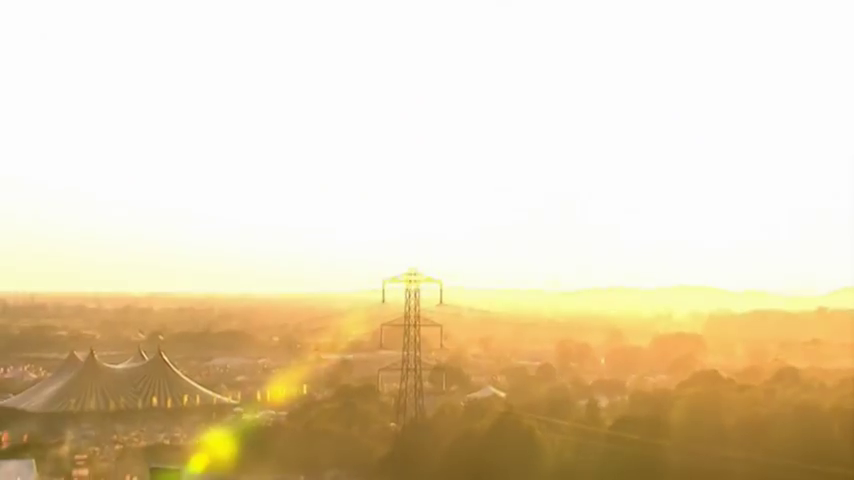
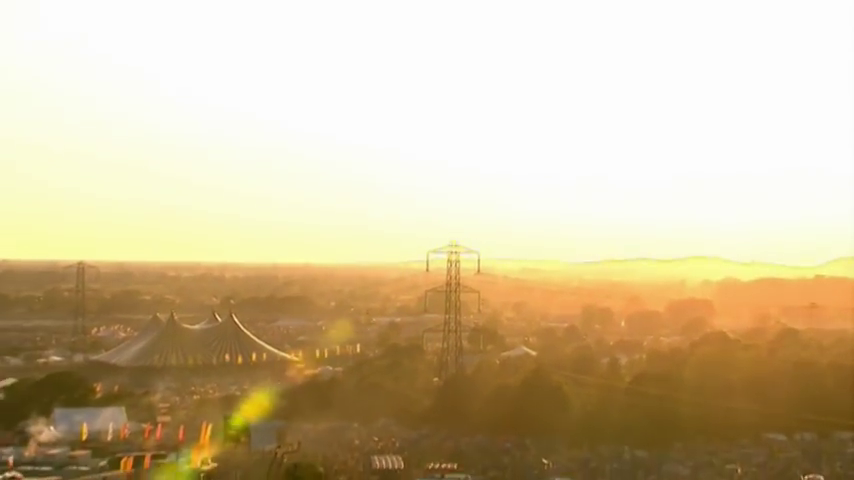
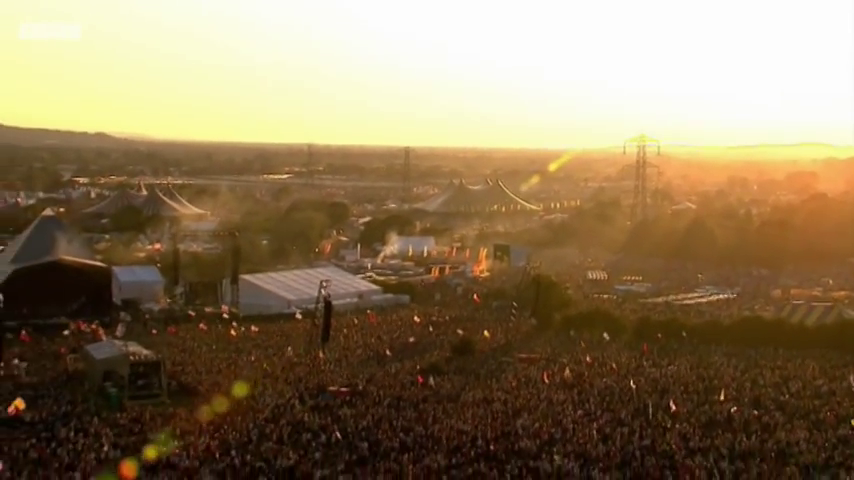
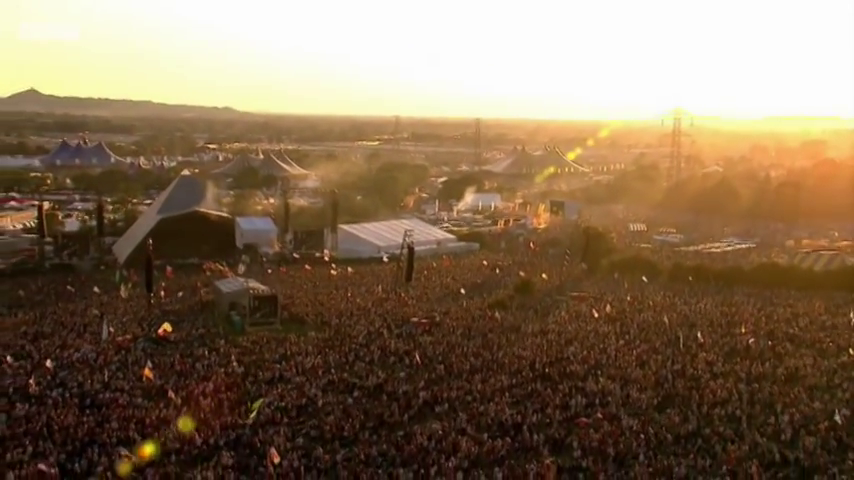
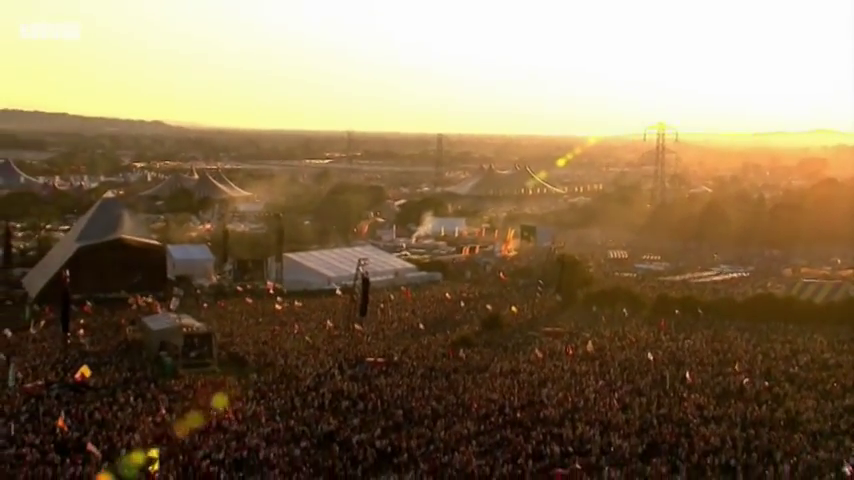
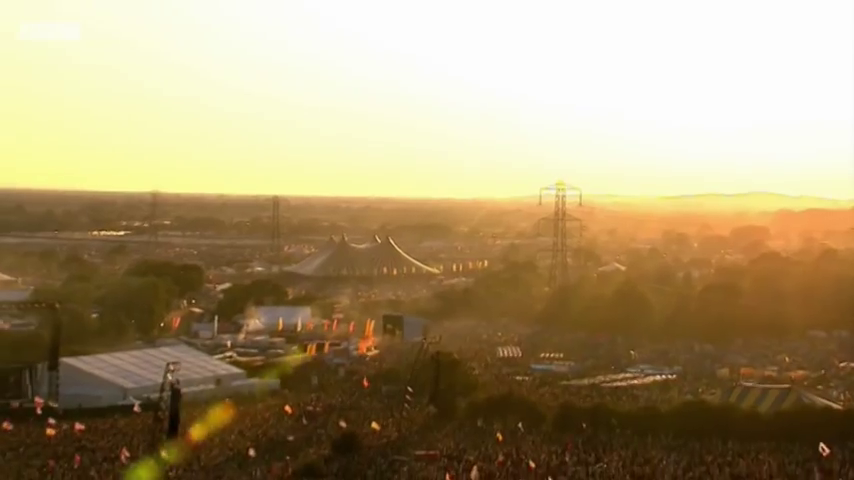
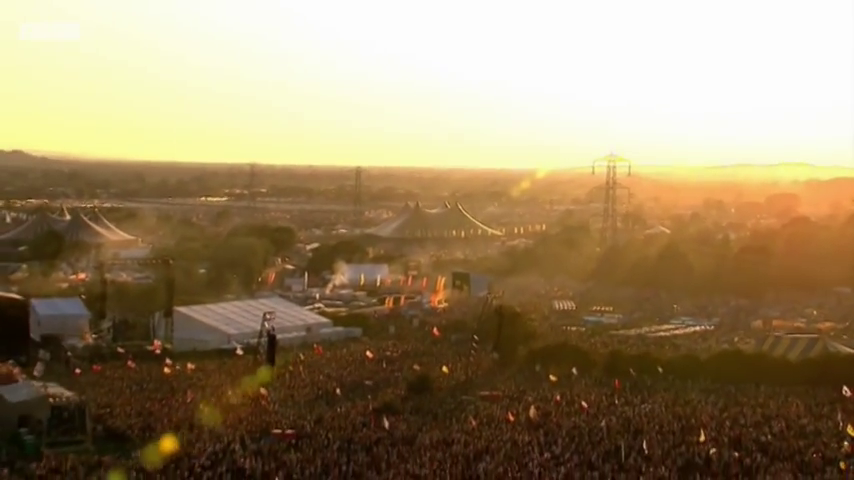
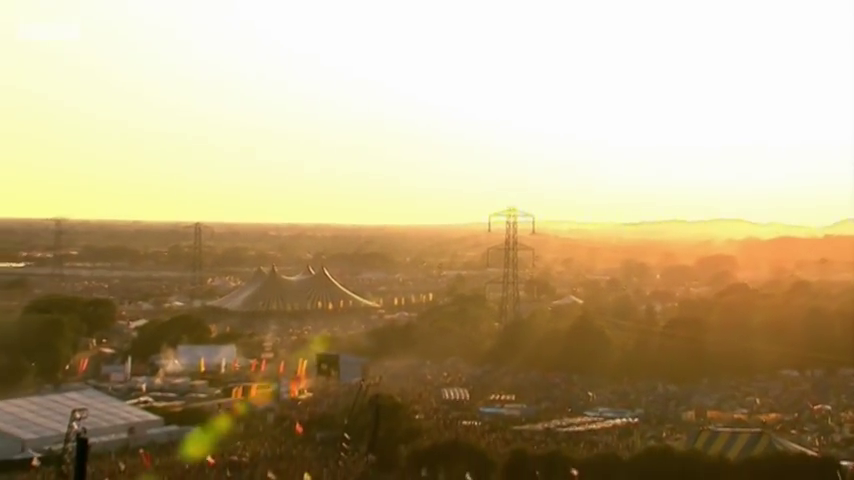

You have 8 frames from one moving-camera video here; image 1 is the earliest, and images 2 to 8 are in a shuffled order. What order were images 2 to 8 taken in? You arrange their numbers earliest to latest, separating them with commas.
2, 8, 6, 7, 3, 5, 4
